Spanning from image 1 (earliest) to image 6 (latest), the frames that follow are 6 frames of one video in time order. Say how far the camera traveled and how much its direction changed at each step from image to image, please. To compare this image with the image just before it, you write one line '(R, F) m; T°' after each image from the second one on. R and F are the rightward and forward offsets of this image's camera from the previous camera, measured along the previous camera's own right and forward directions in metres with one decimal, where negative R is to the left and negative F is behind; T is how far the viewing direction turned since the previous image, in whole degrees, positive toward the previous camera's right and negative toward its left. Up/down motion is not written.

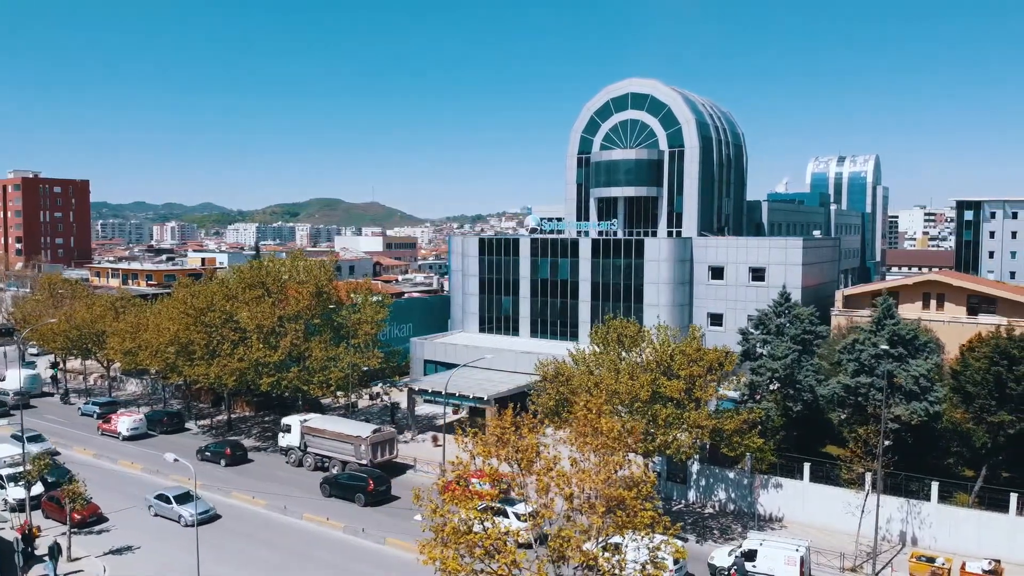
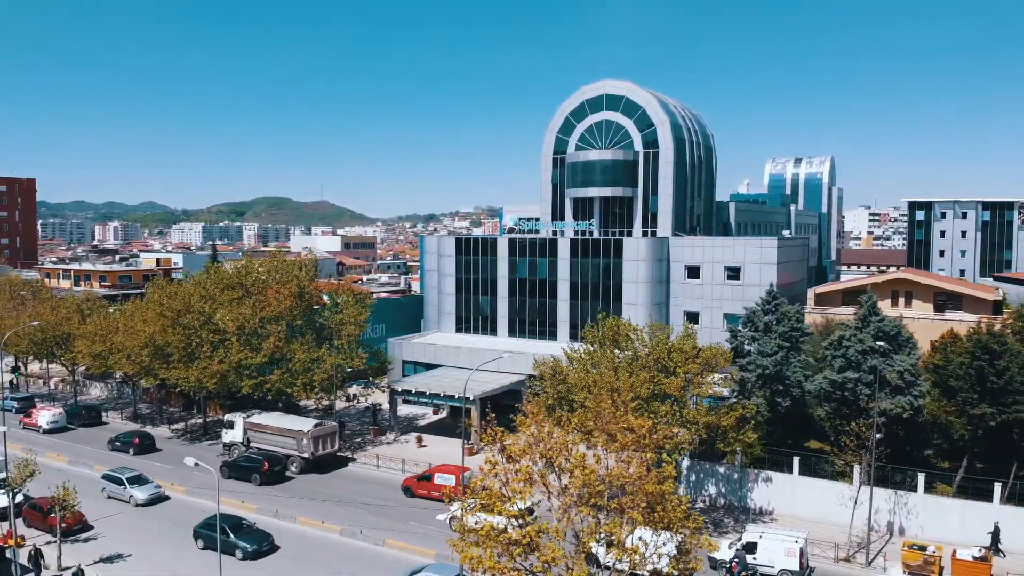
(-1.6, 0.0) m; +3°
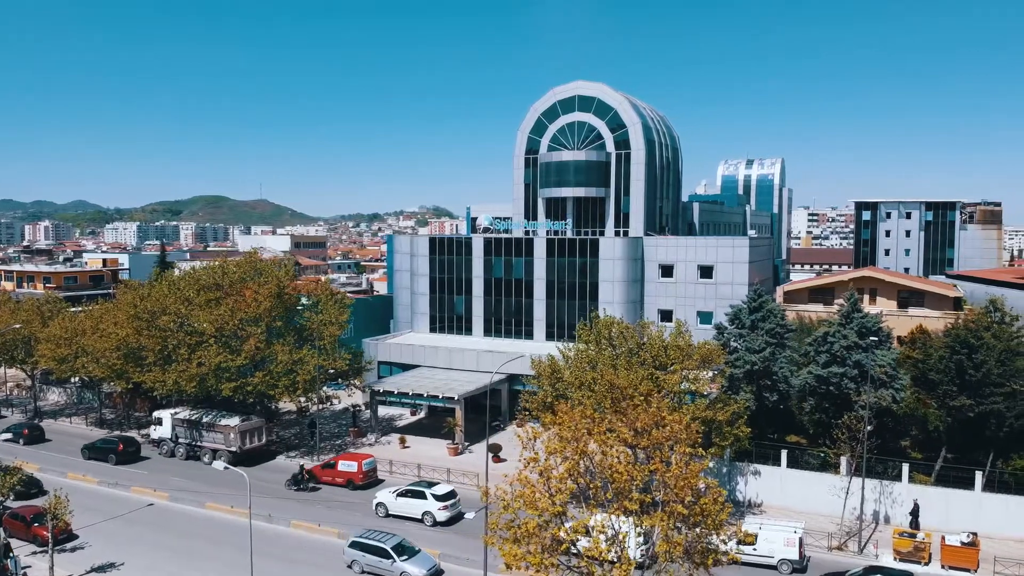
(-1.9, -0.1) m; +4°
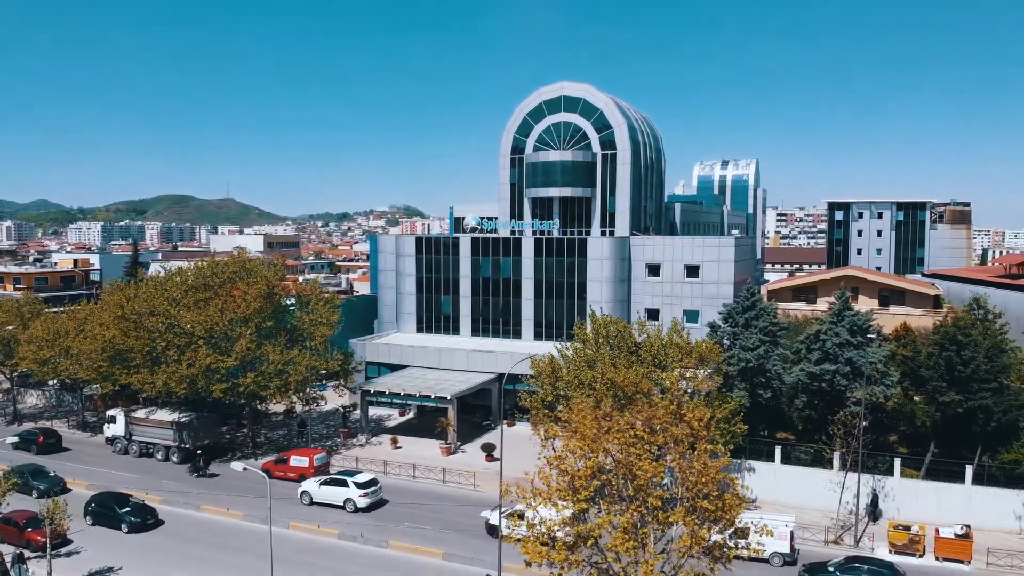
(-1.0, -0.1) m; +2°
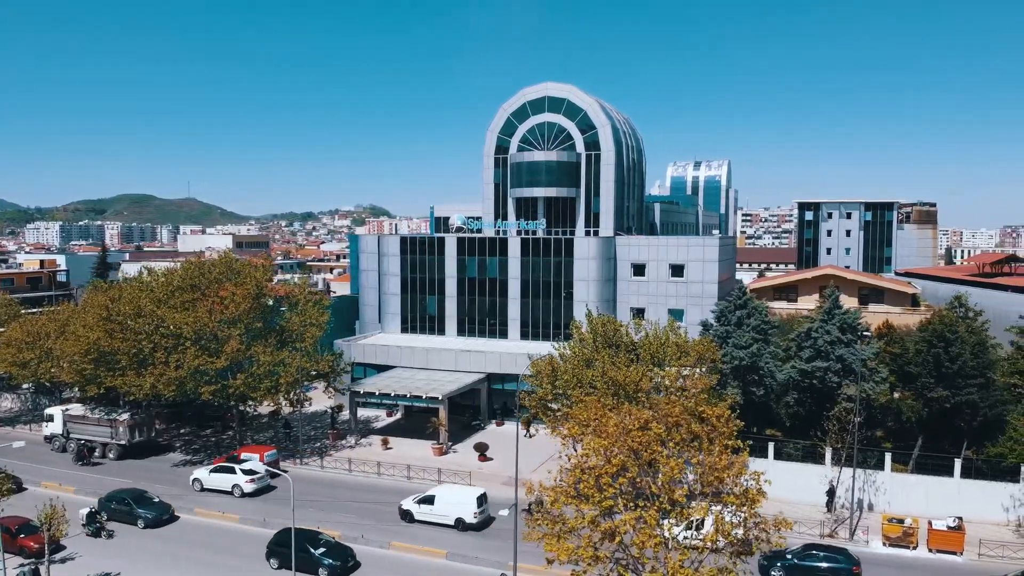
(-1.2, -0.1) m; +2°
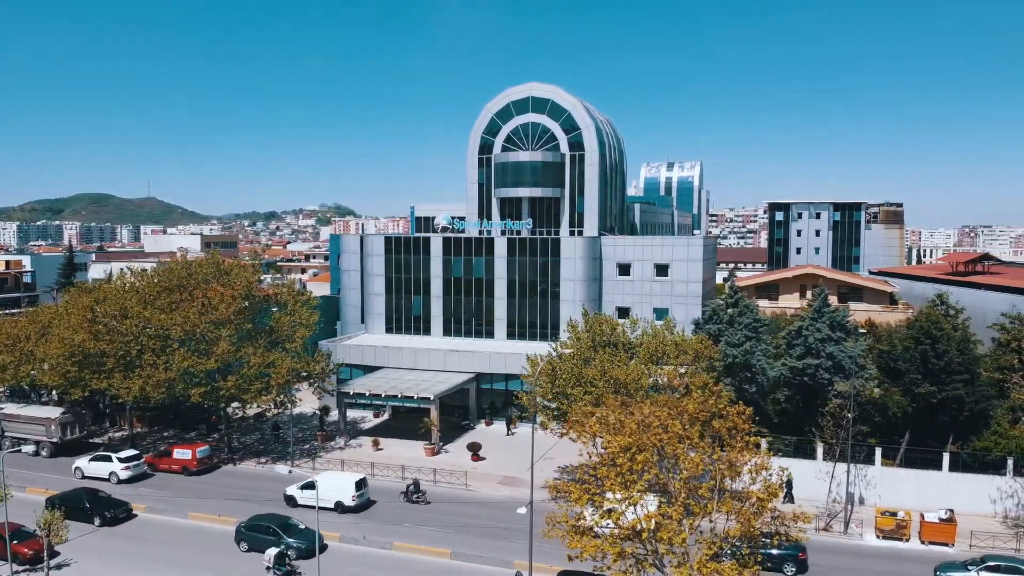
(-1.2, -0.1) m; +2°
